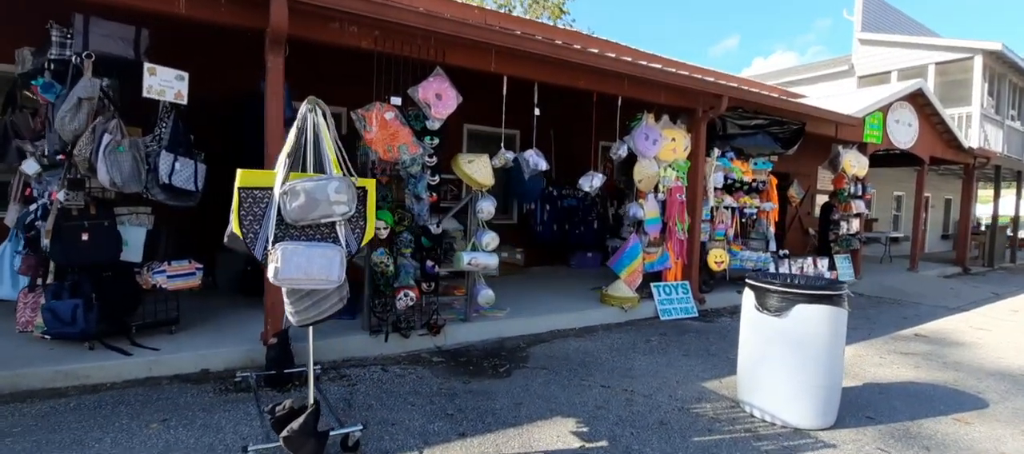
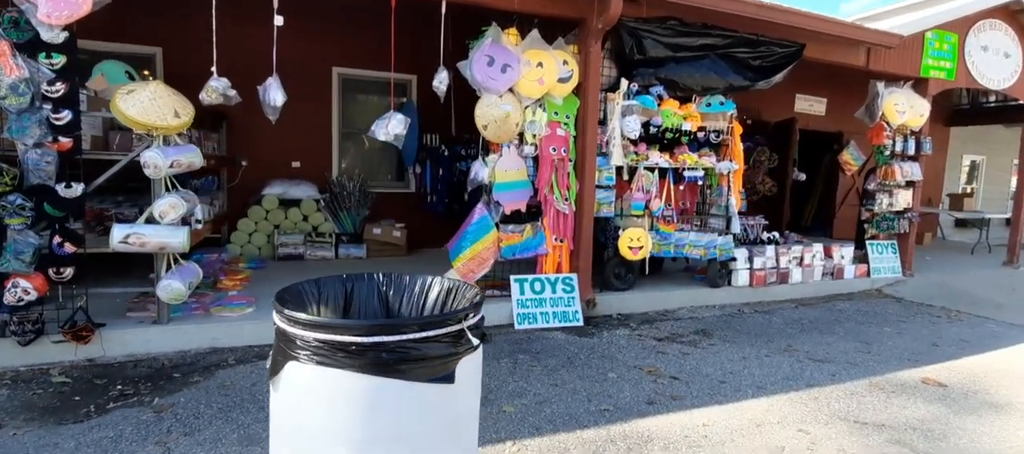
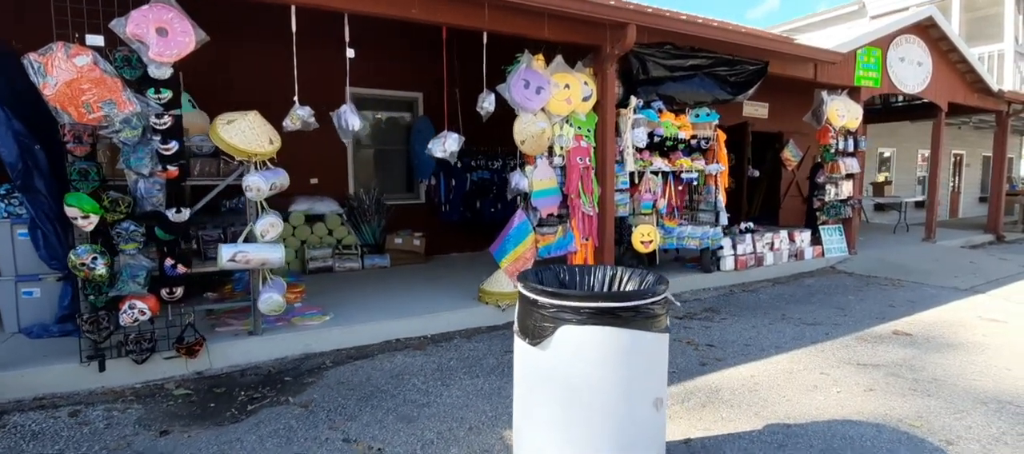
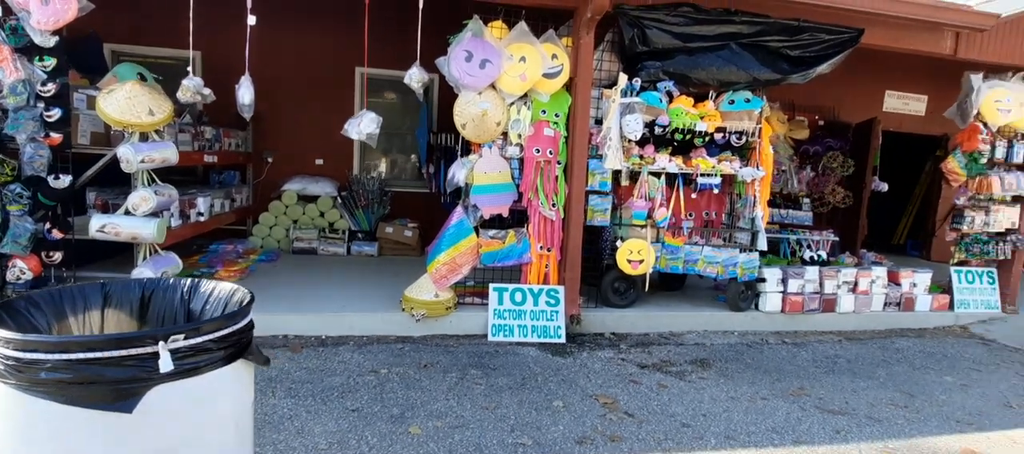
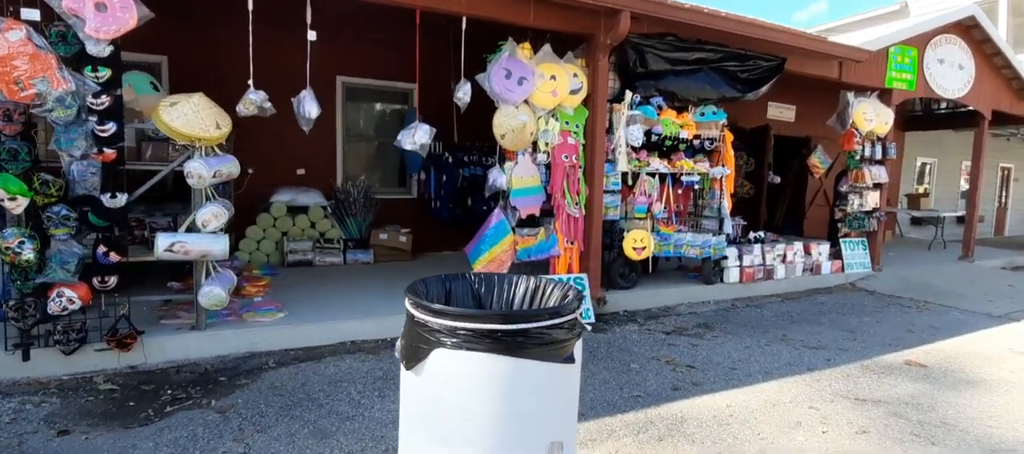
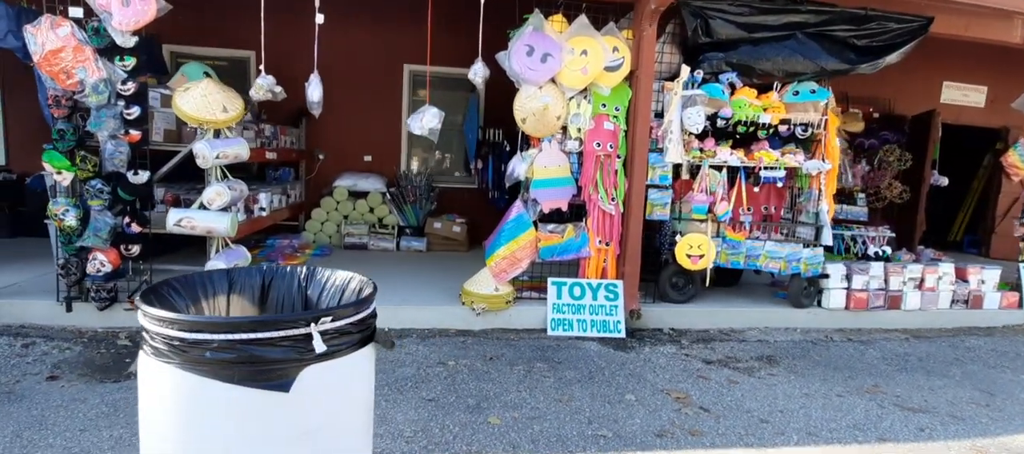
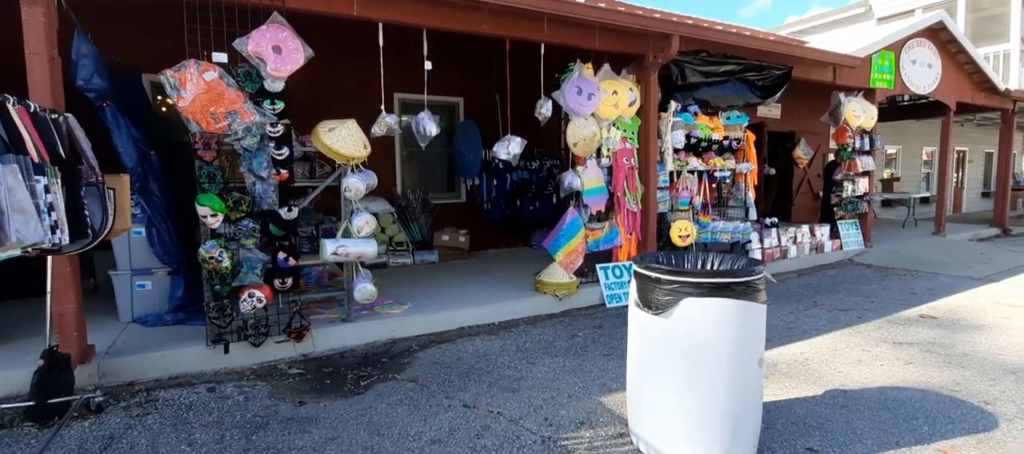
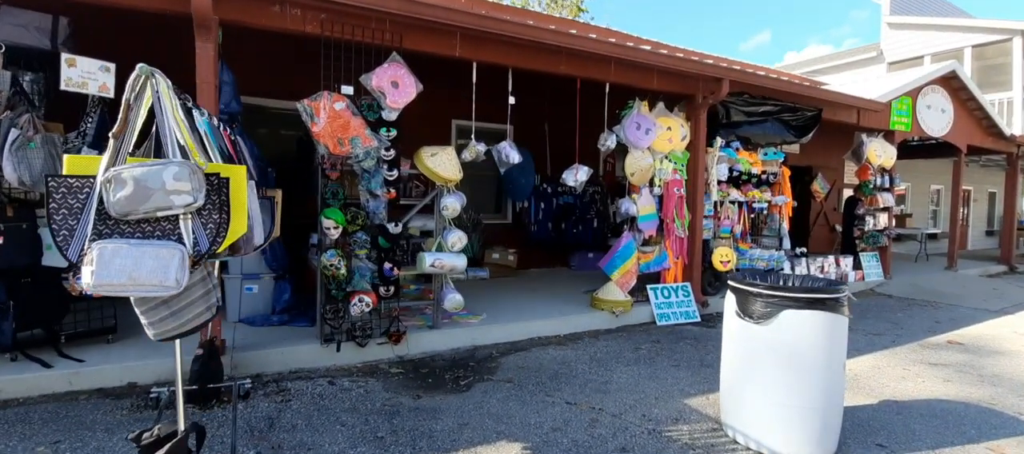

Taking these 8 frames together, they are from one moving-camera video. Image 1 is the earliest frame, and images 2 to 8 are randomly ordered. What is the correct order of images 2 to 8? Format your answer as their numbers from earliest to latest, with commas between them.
8, 7, 3, 5, 2, 6, 4
